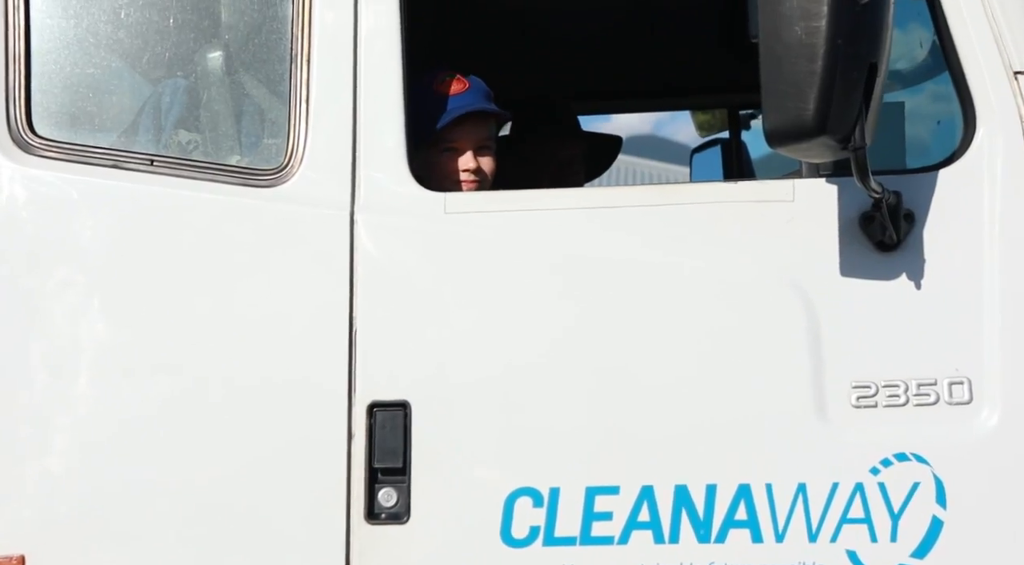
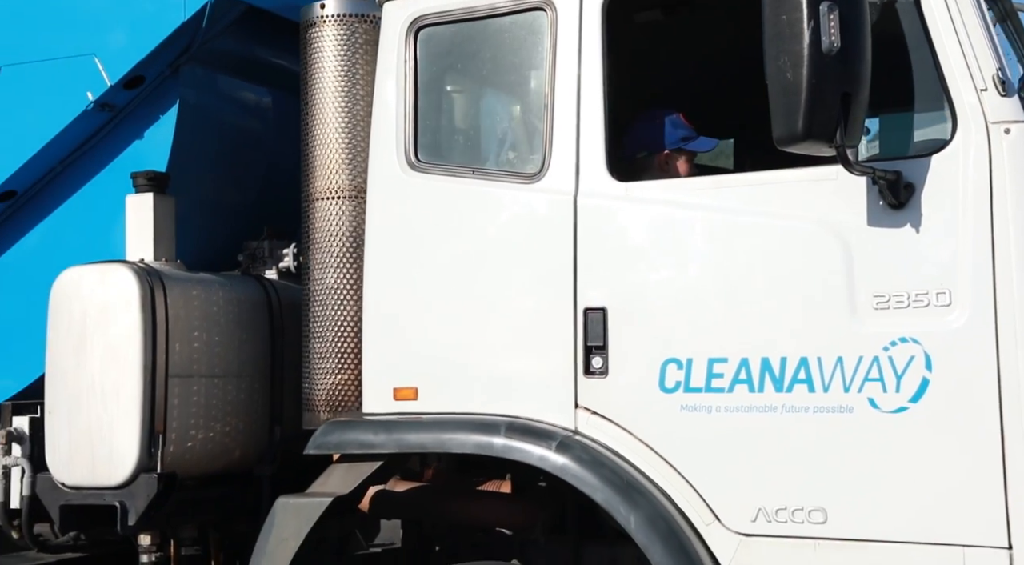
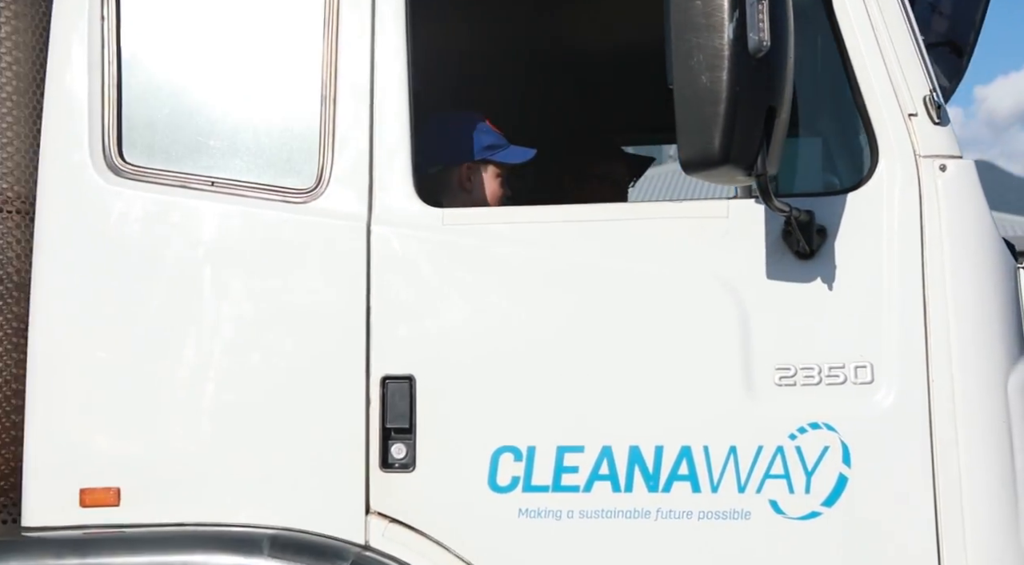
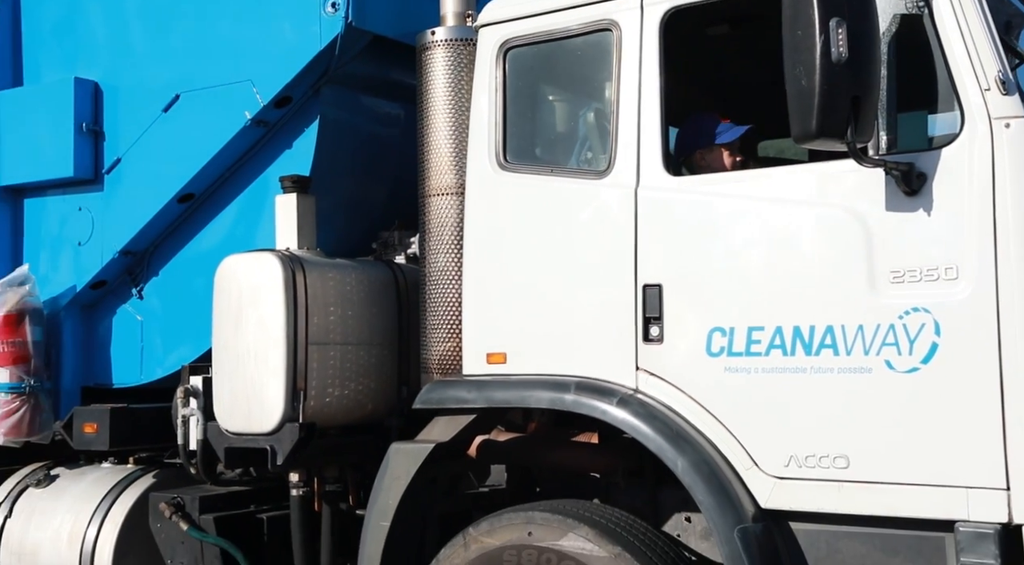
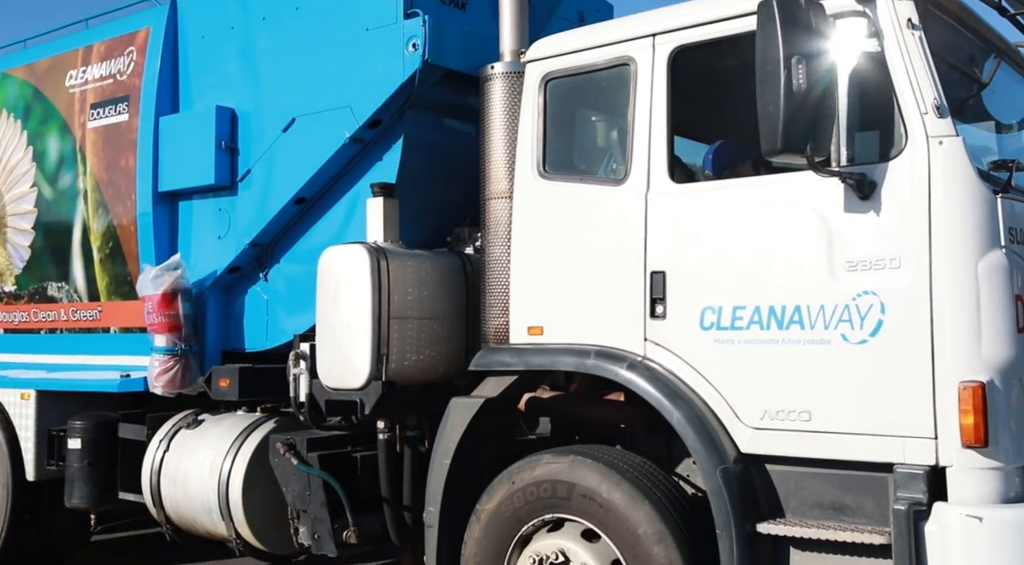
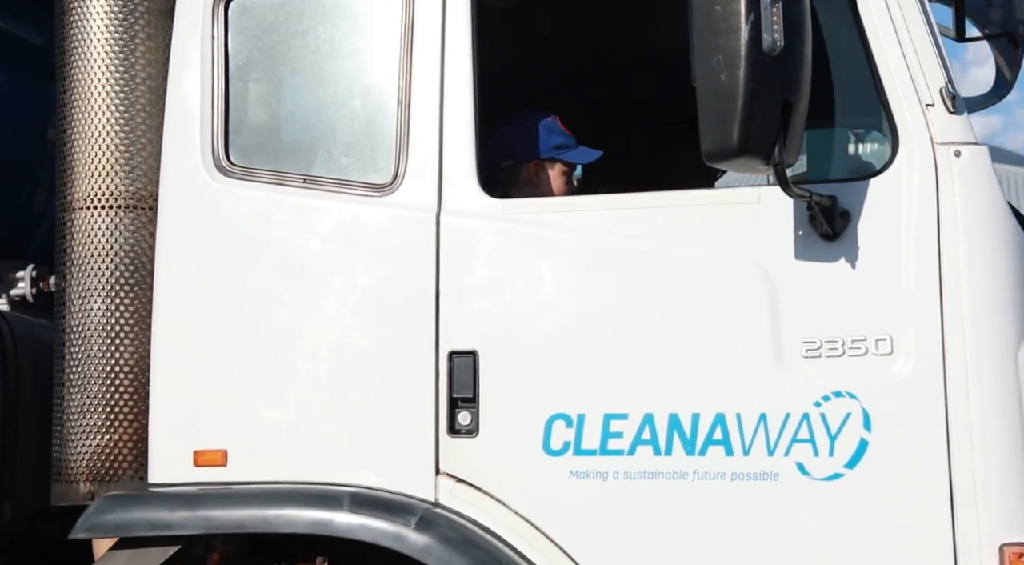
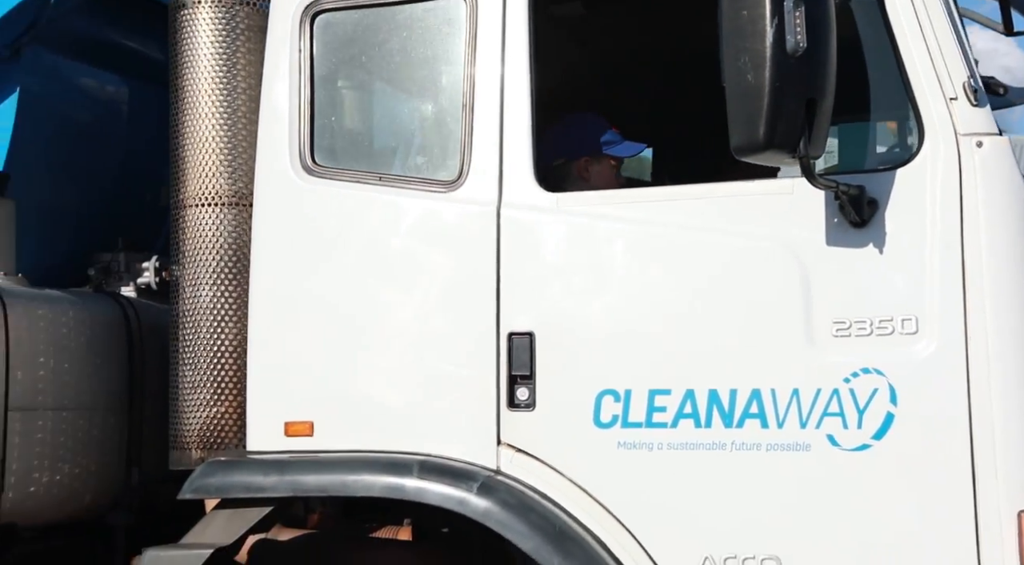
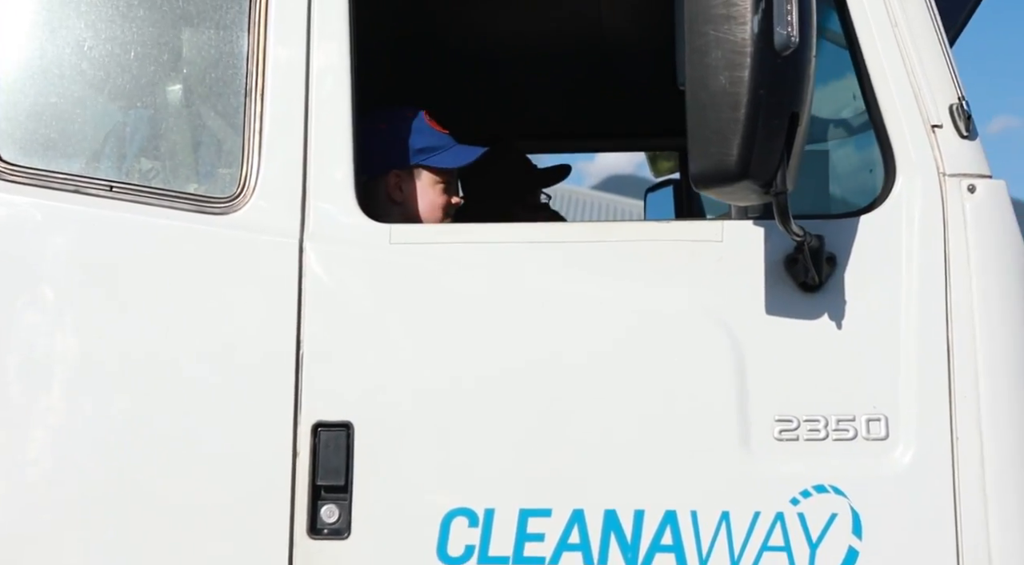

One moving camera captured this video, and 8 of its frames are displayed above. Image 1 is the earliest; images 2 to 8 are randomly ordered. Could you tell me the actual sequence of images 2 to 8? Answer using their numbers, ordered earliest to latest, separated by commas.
8, 3, 6, 7, 2, 4, 5
